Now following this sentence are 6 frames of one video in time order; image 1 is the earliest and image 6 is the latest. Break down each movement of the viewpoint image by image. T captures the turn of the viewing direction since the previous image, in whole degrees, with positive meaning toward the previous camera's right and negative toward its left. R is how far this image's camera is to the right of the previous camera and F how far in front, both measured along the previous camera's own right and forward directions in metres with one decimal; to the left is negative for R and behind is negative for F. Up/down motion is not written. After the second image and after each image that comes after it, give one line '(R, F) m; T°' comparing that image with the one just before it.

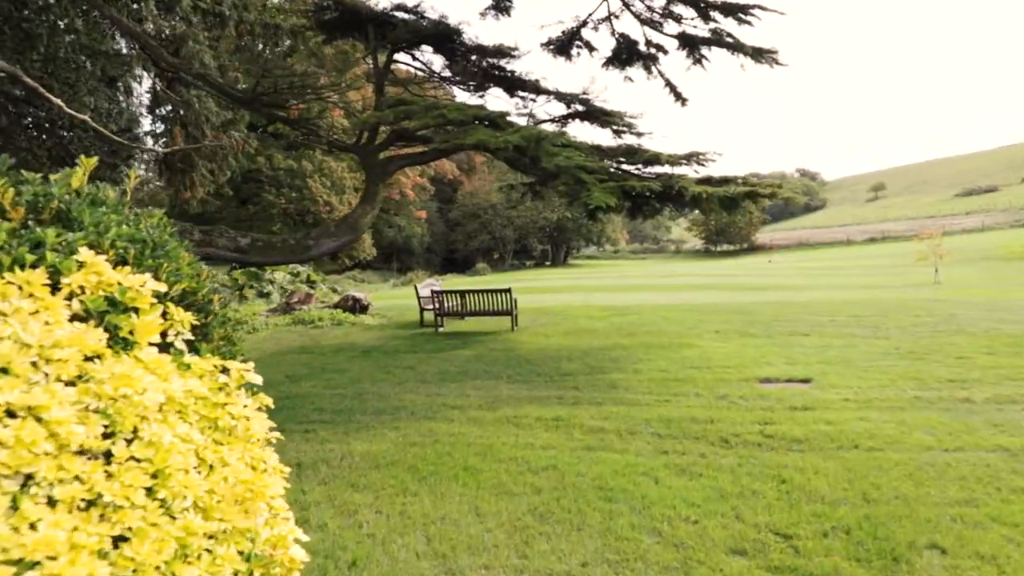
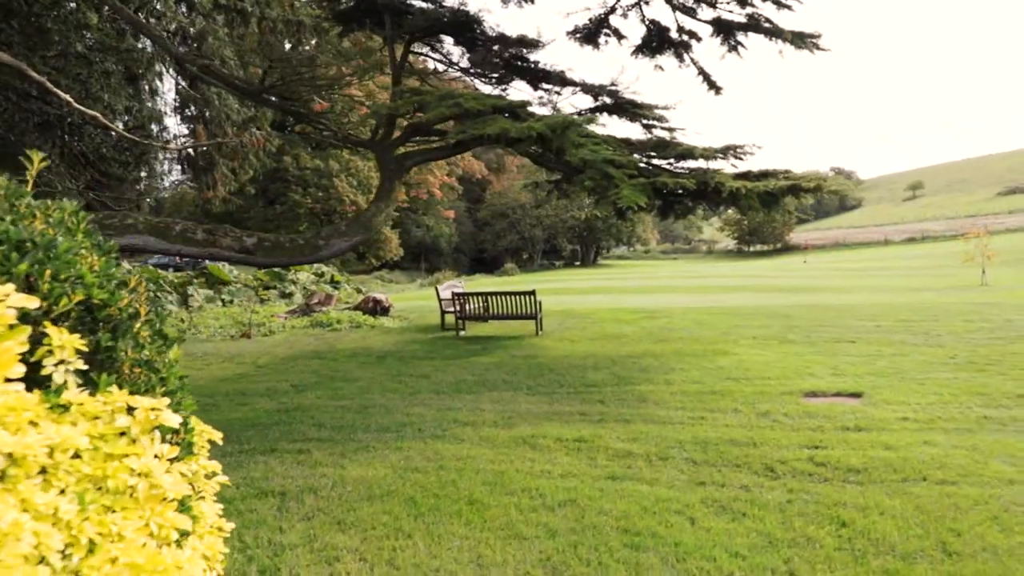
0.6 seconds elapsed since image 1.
(+0.1, +0.6) m; -2°
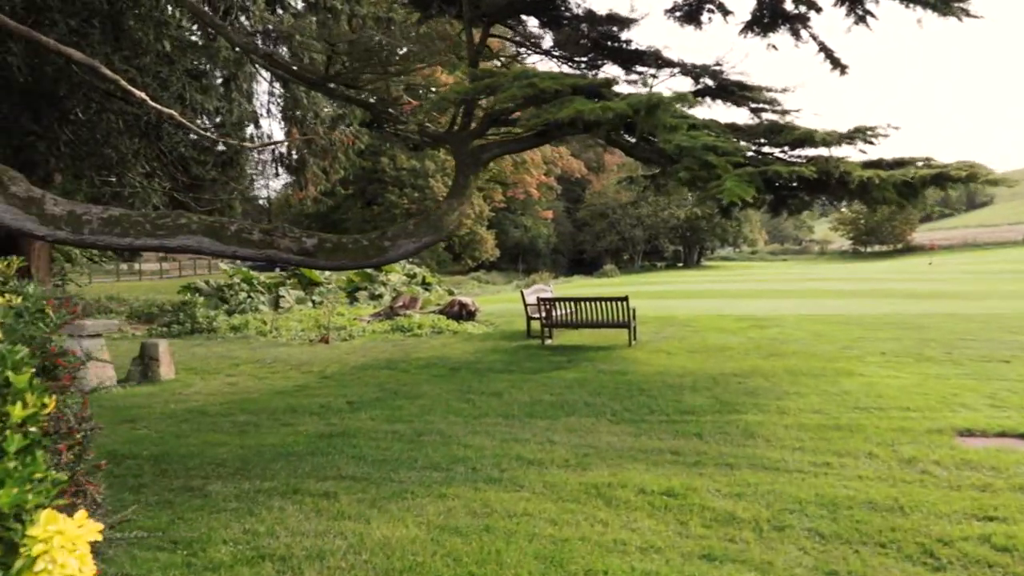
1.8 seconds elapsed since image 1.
(+0.2, +1.1) m; -8°
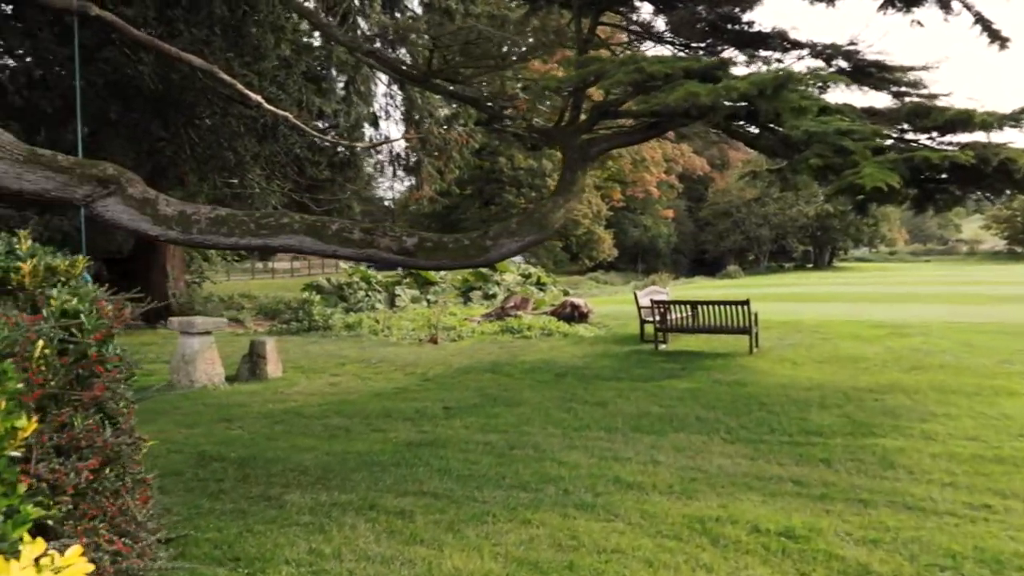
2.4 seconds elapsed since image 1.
(+0.1, +0.5) m; -9°
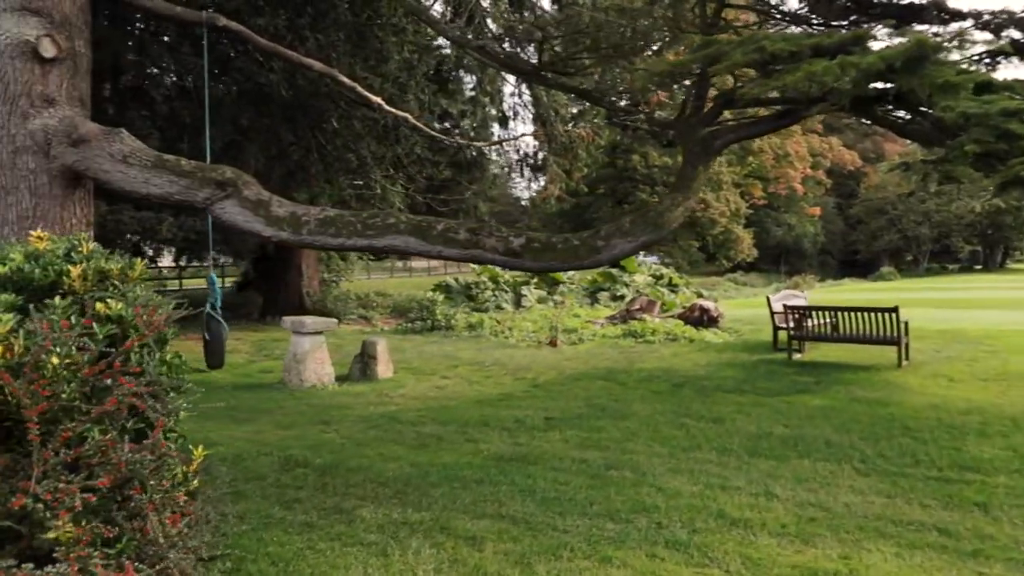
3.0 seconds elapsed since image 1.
(+0.3, +0.4) m; -10°
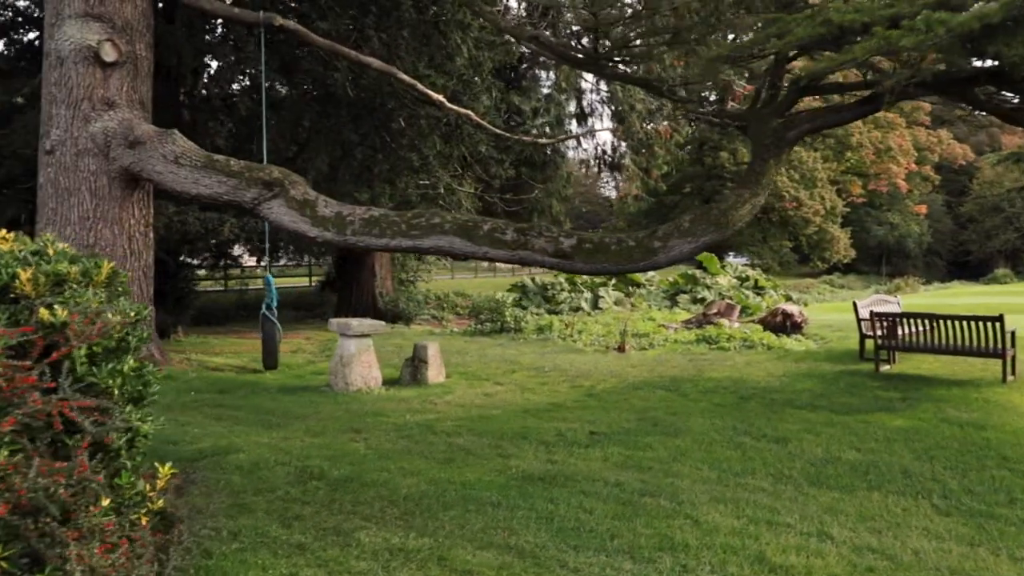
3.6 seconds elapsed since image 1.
(+0.4, +0.4) m; -7°
